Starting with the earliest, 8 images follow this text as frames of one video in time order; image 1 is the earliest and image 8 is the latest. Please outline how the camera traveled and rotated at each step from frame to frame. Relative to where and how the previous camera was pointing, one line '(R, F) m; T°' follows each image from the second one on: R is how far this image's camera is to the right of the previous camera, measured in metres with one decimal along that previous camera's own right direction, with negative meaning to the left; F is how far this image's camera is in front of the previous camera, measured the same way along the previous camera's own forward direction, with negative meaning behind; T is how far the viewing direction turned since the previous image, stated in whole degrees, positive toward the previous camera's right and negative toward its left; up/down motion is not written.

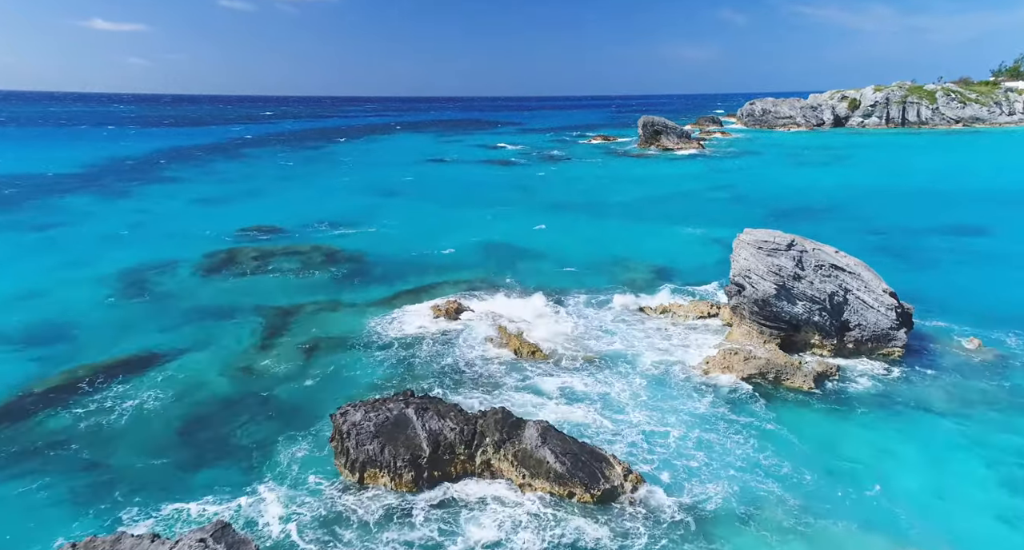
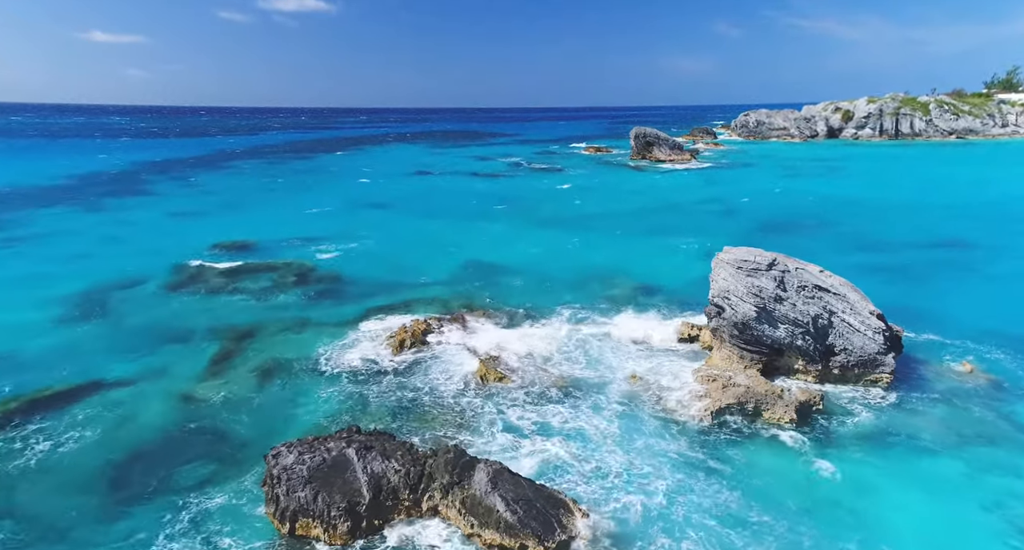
(+1.0, +1.1) m; 0°
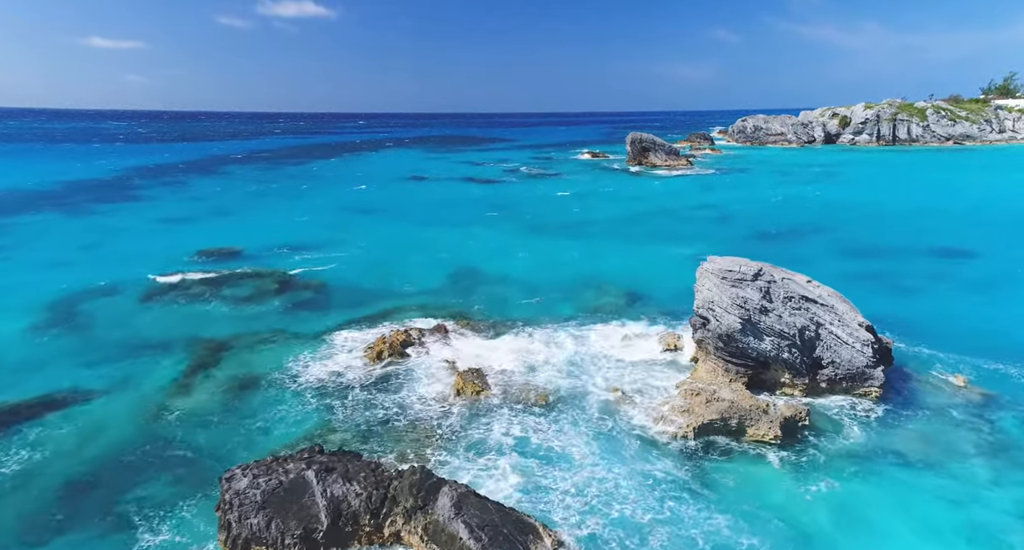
(+0.7, +0.5) m; 0°
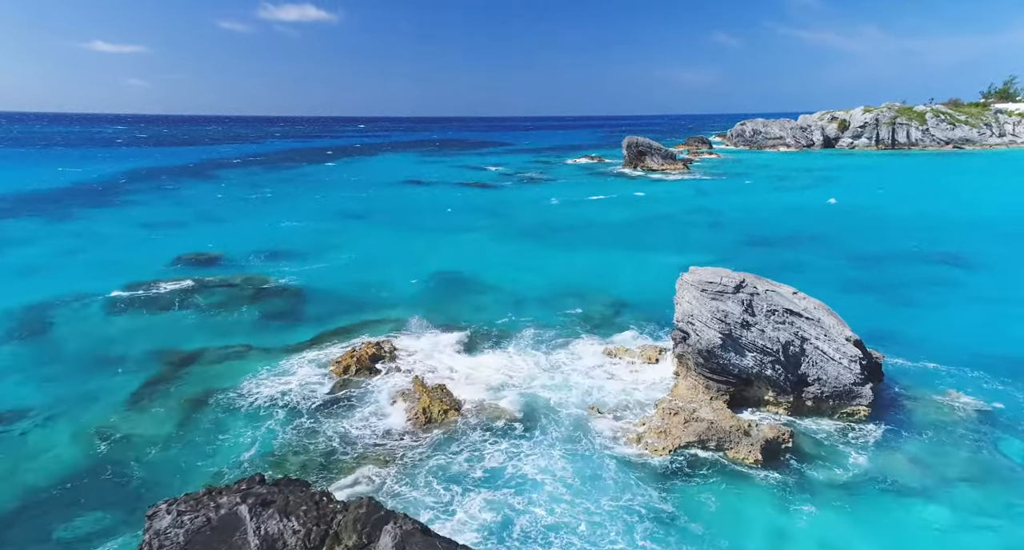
(+1.0, +0.9) m; 0°
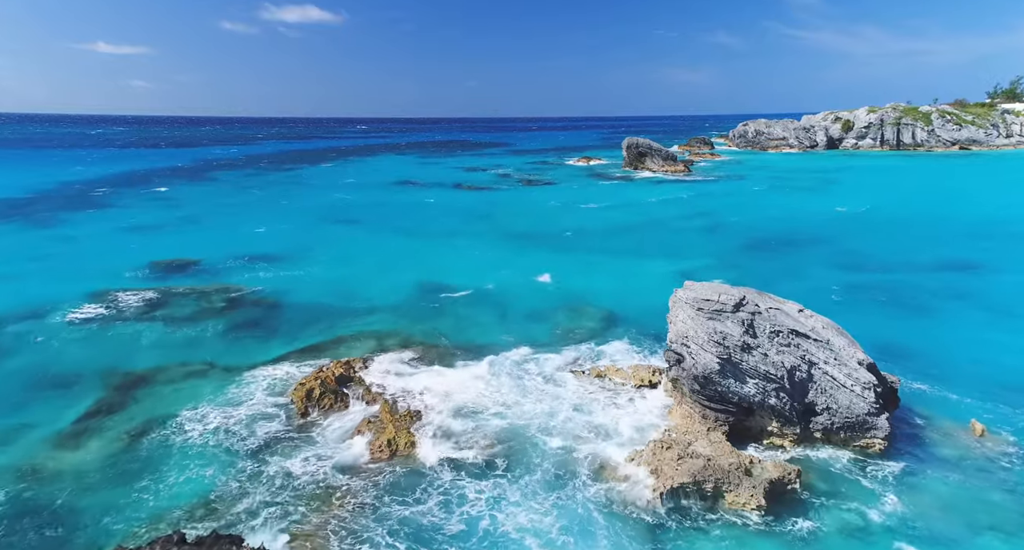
(+0.7, +1.8) m; 0°
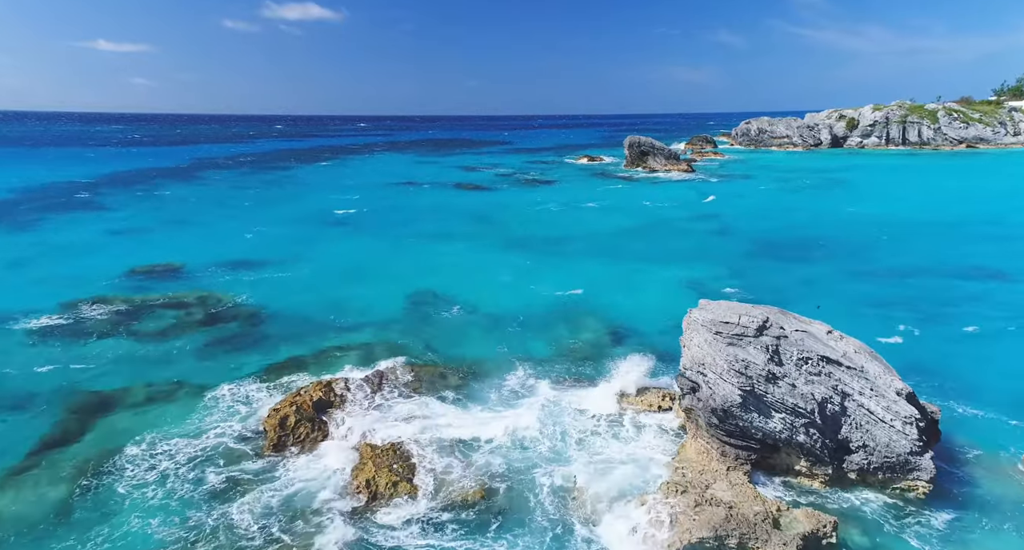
(+0.1, +1.8) m; 0°
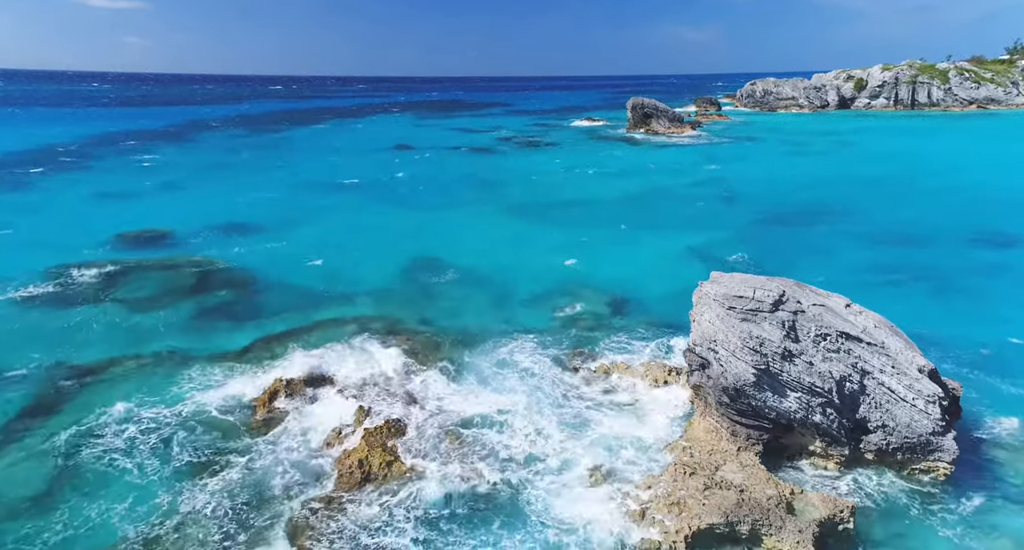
(0.0, +0.9) m; 0°
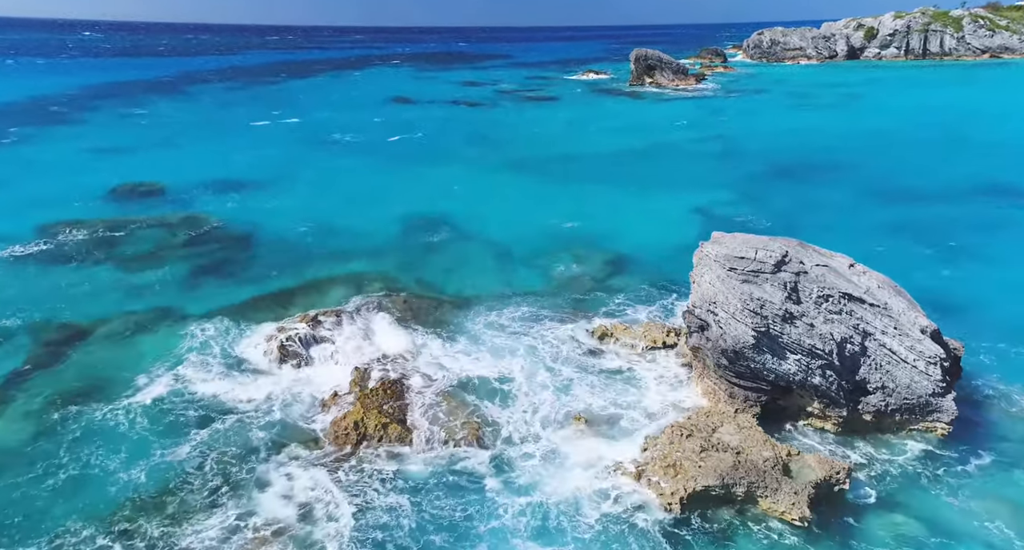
(+0.1, +0.3) m; 0°
